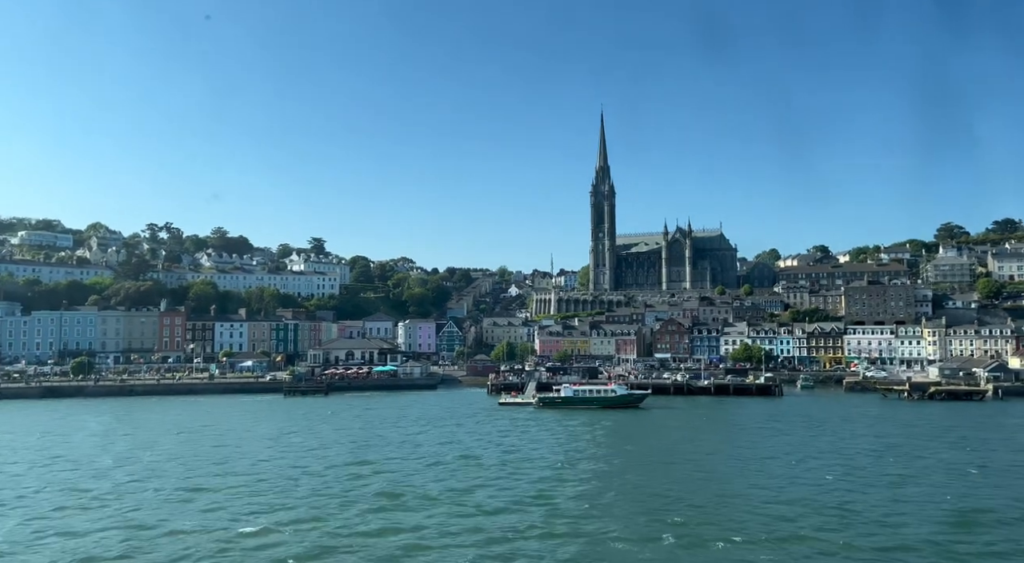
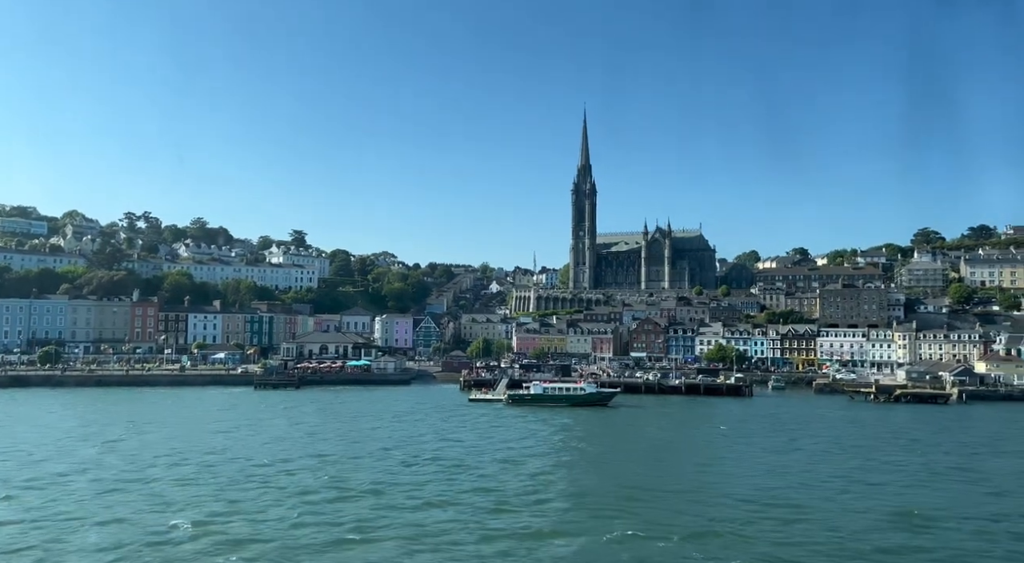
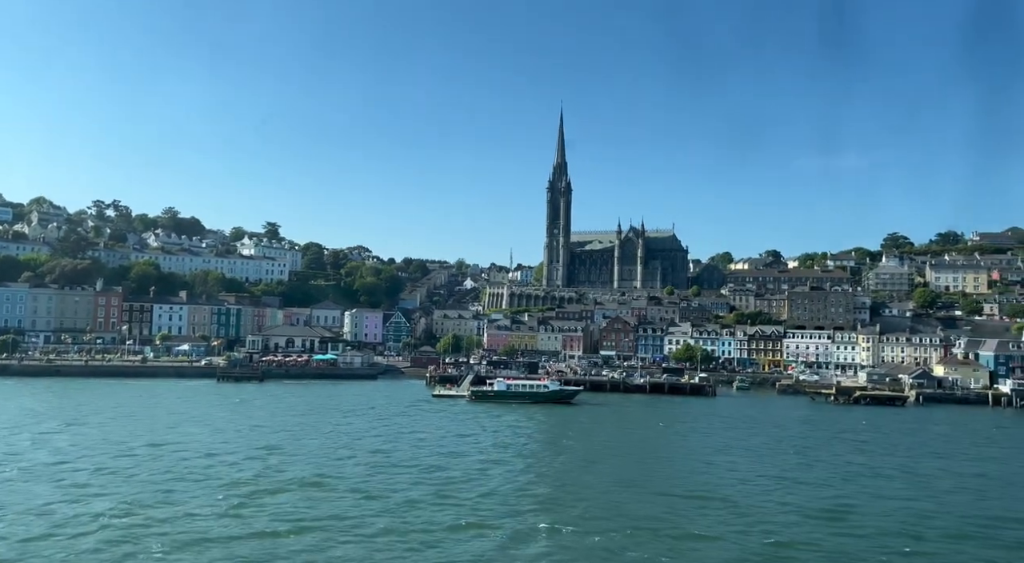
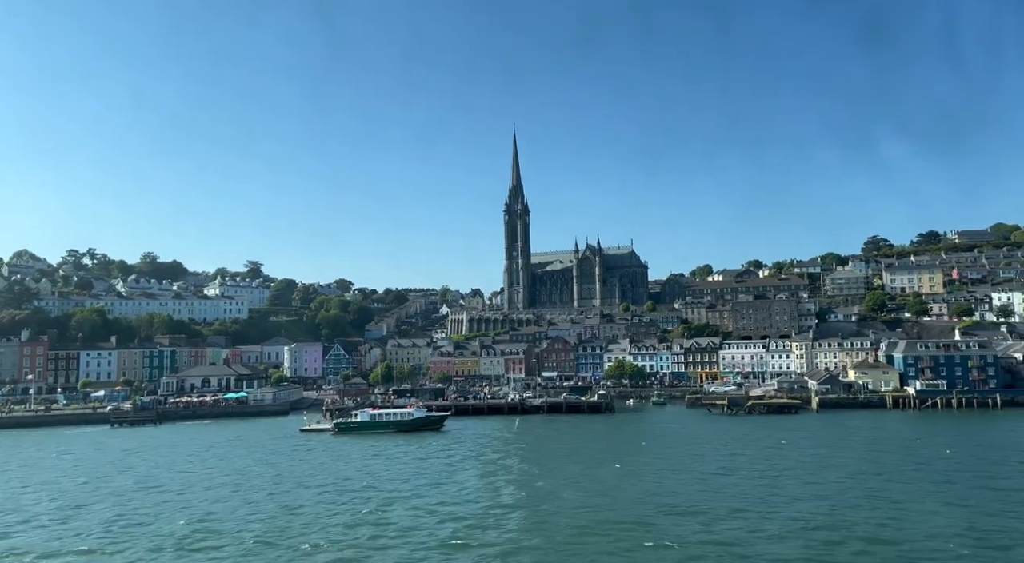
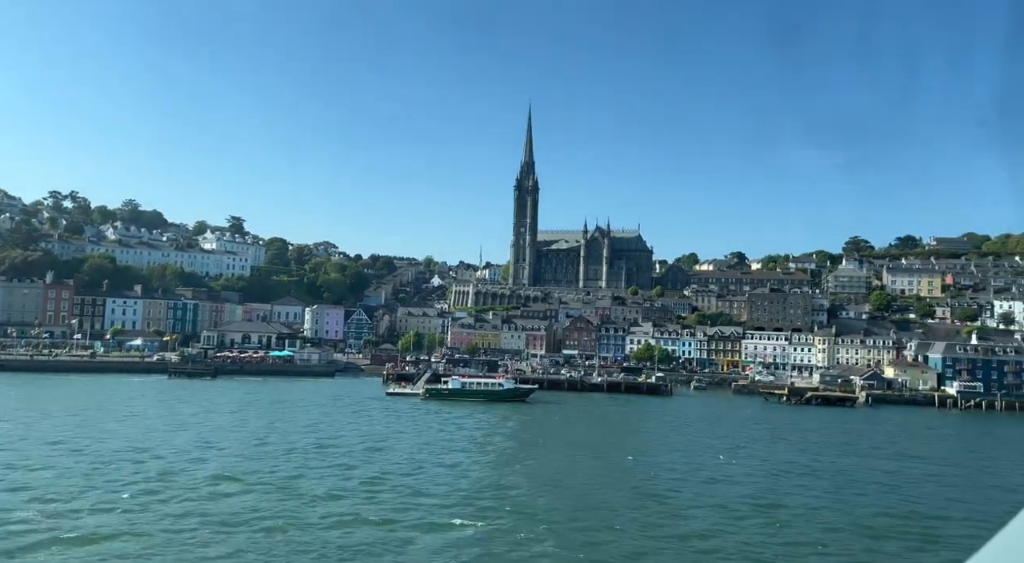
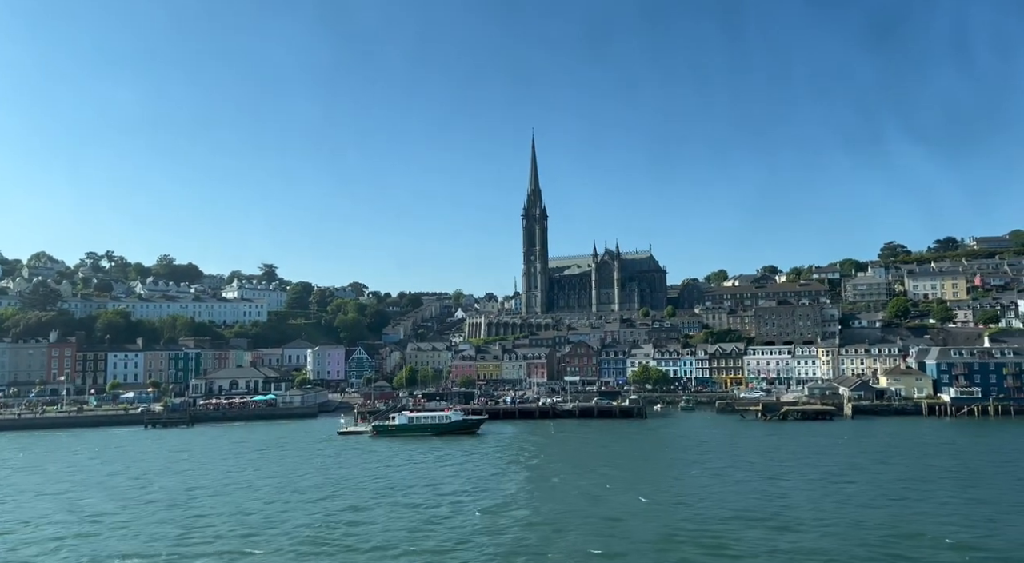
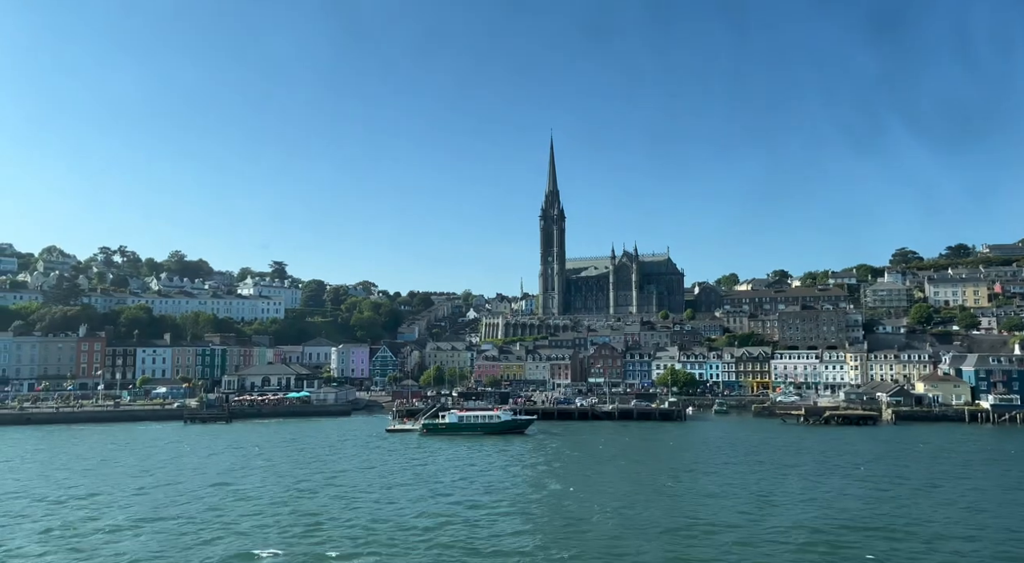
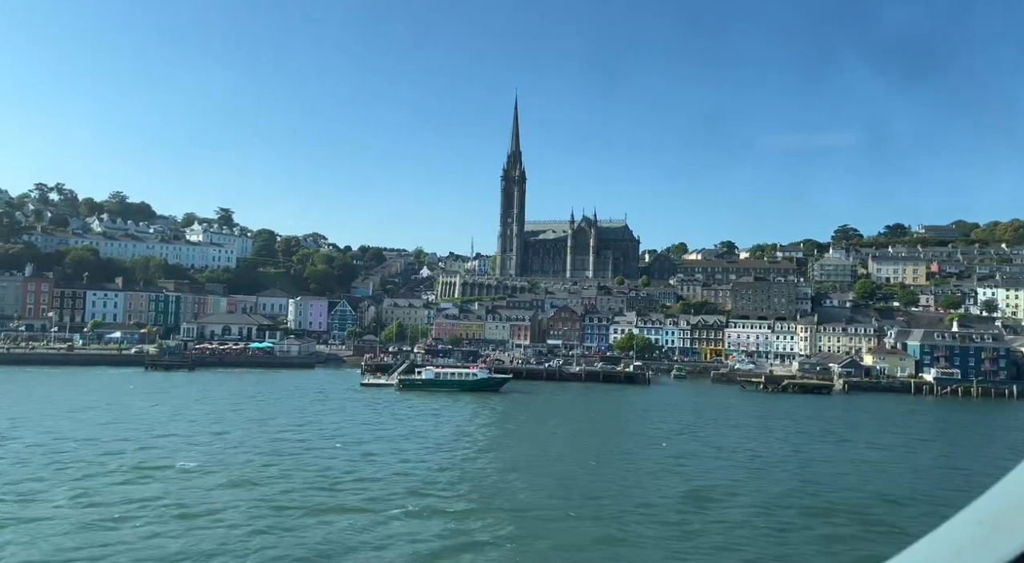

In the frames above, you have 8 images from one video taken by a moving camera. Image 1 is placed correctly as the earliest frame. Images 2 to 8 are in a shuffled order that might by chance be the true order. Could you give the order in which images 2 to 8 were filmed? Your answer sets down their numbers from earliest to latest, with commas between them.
2, 3, 5, 8, 7, 6, 4
